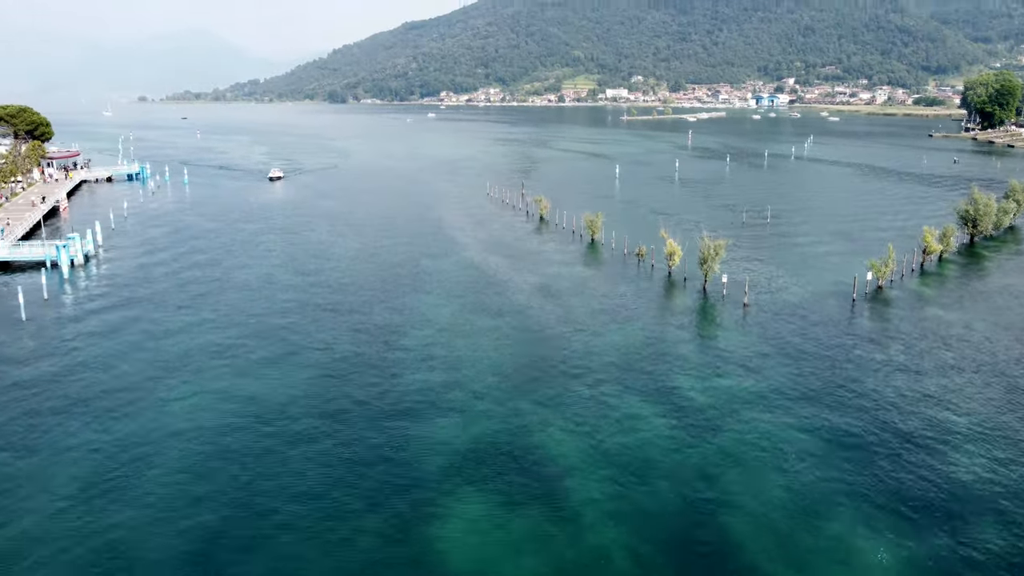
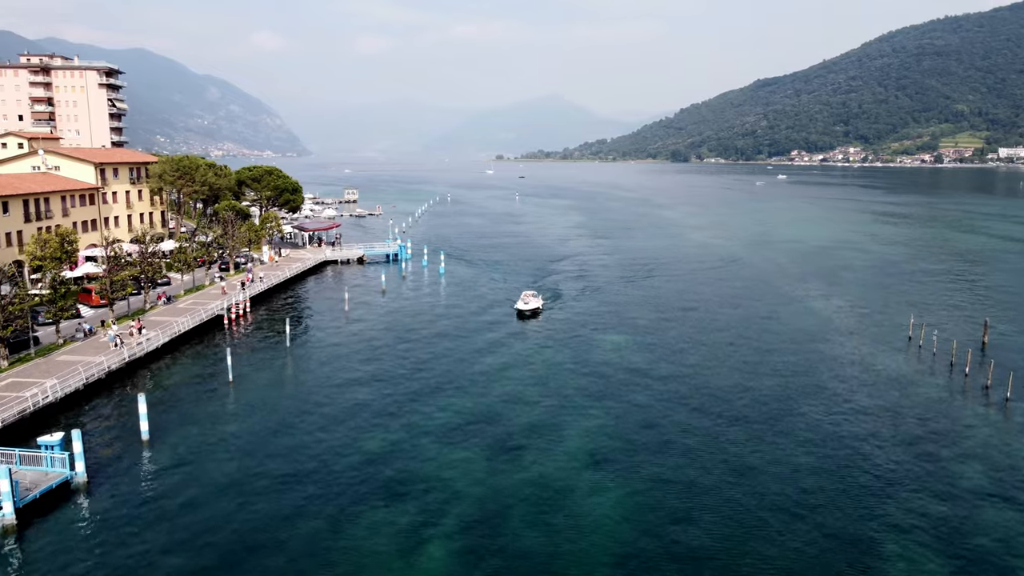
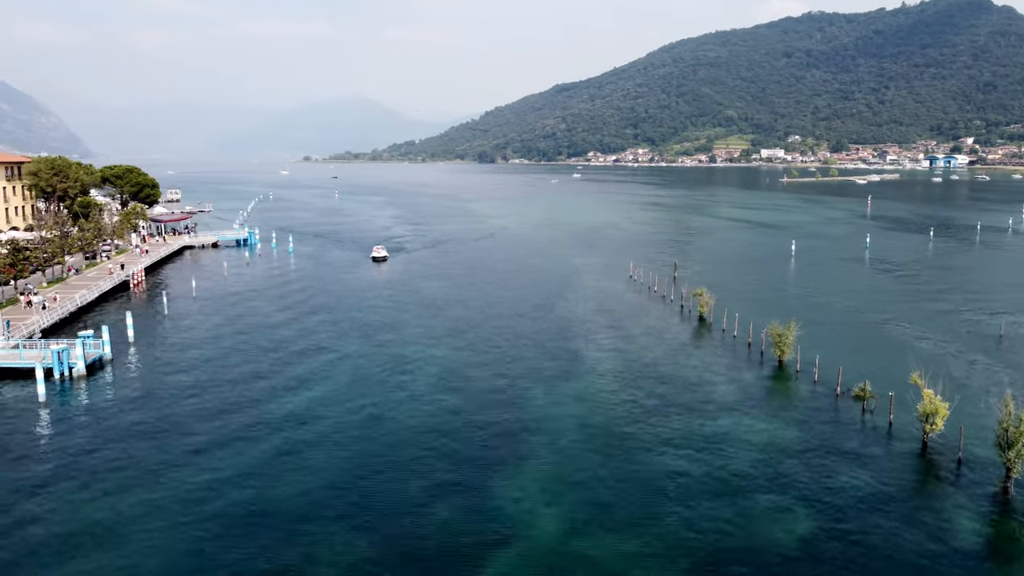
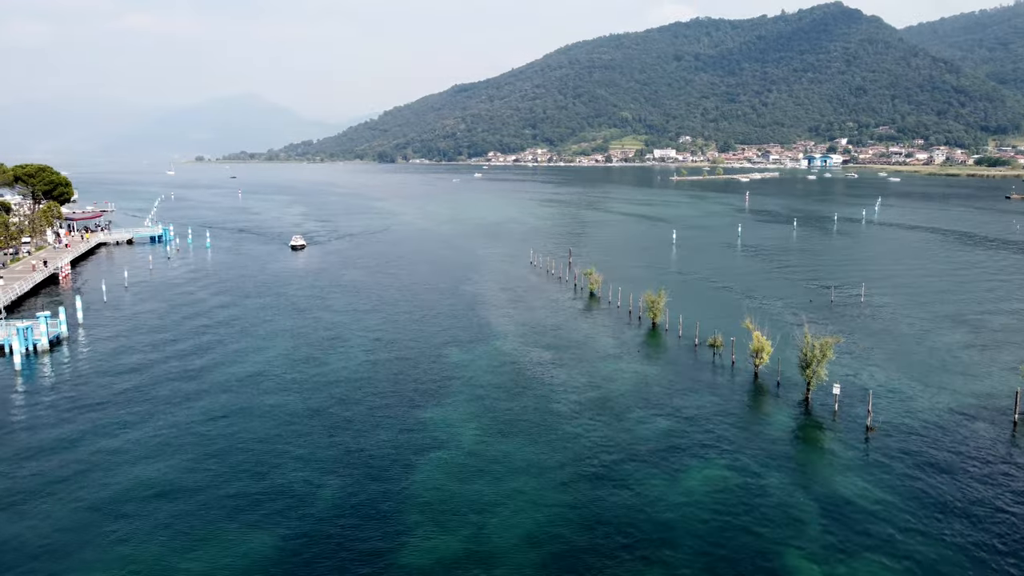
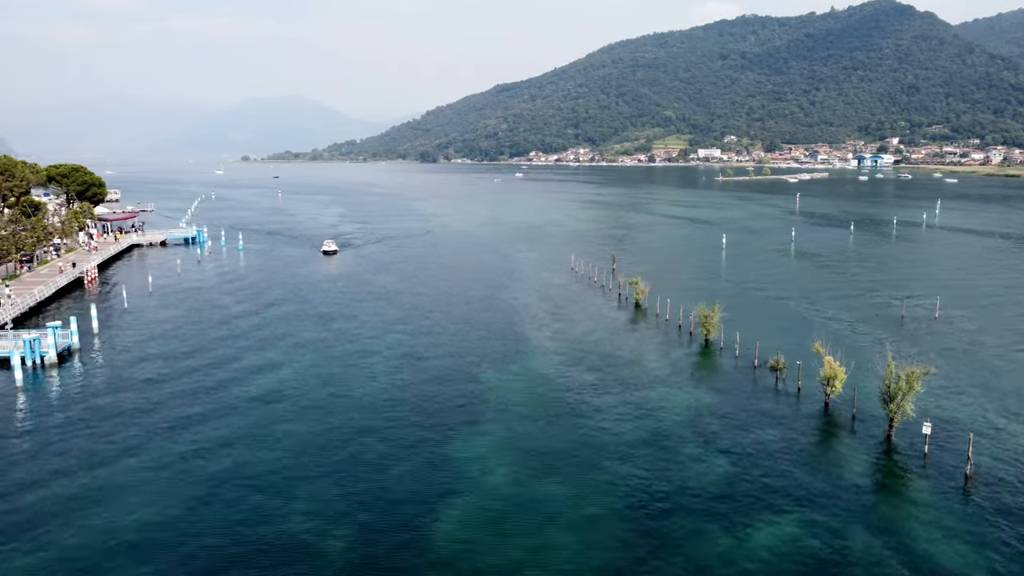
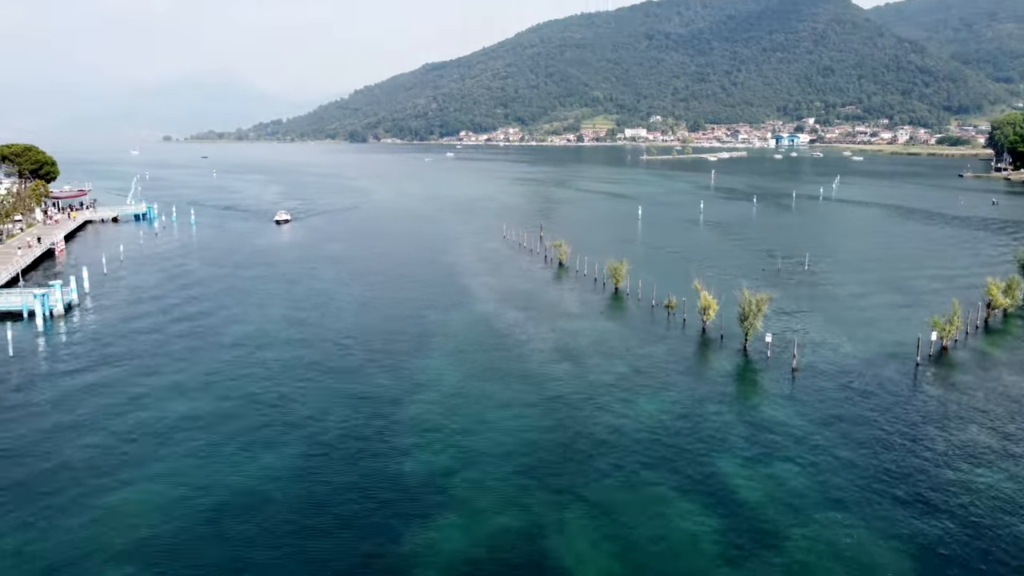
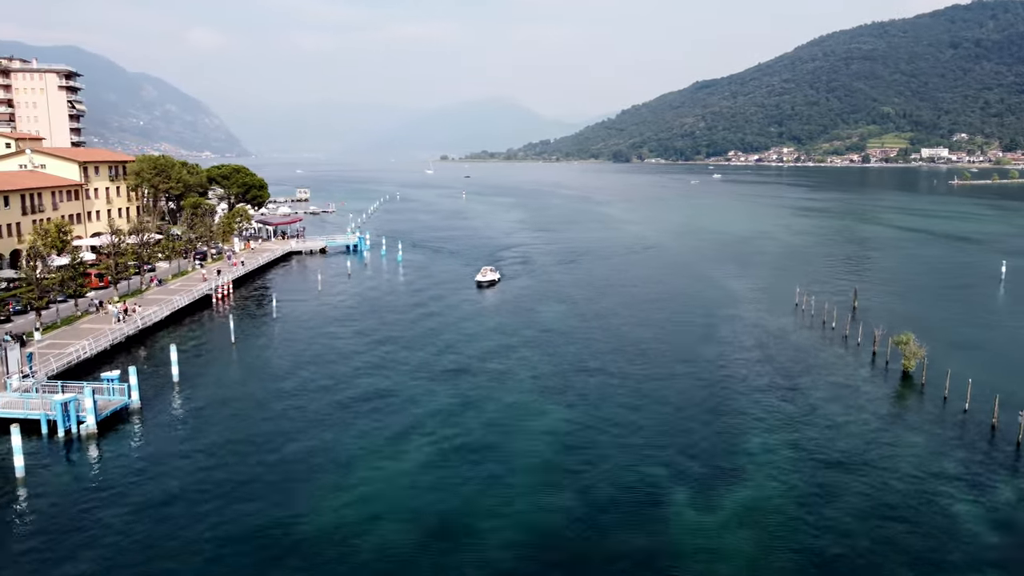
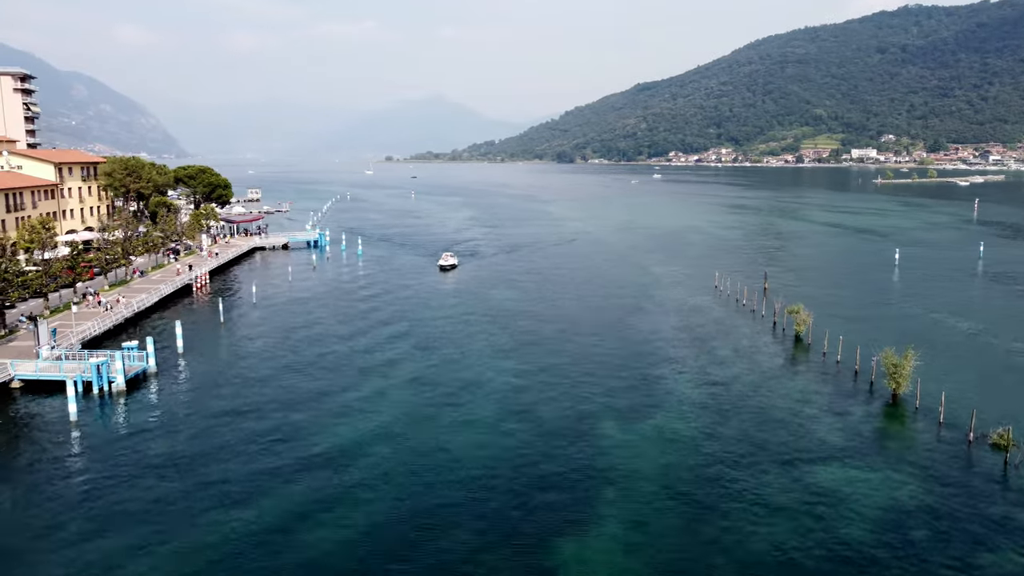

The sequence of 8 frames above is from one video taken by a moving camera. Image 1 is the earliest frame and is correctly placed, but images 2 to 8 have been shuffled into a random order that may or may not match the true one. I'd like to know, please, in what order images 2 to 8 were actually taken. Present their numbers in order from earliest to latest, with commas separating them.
6, 4, 5, 3, 8, 7, 2
